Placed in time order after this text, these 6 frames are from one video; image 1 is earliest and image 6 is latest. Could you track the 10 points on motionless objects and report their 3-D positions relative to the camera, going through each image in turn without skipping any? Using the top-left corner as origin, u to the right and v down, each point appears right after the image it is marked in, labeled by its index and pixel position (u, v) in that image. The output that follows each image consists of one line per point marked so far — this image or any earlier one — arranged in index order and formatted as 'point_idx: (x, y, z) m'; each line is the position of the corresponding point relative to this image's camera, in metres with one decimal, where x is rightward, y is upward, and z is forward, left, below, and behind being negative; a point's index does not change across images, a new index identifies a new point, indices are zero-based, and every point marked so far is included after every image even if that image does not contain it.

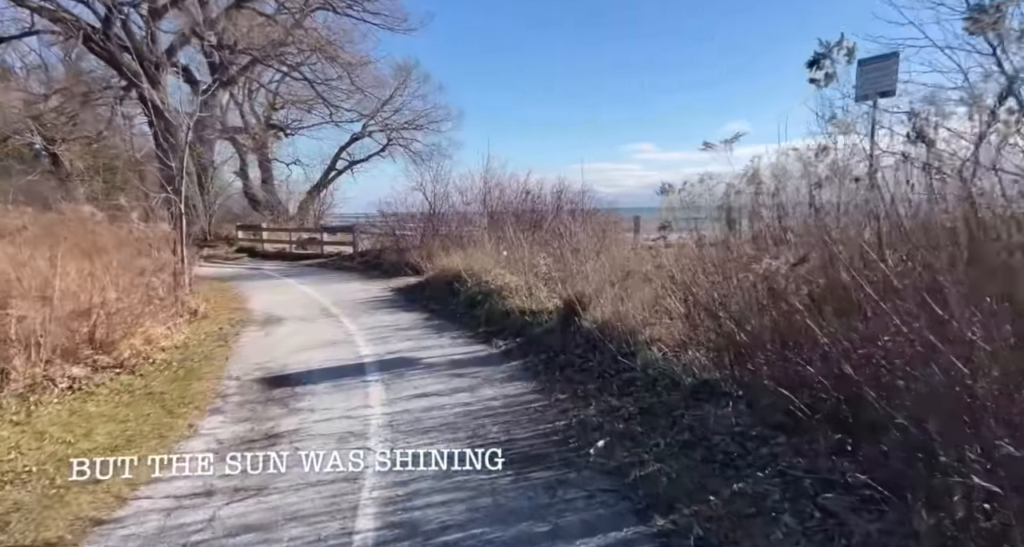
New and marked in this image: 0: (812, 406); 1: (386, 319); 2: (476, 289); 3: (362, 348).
0: (+2.1, -0.9, +4.5) m
1: (-2.2, -0.8, +11.6) m
2: (-0.7, -0.3, +12.0) m
3: (-2.1, -1.1, +9.1) m
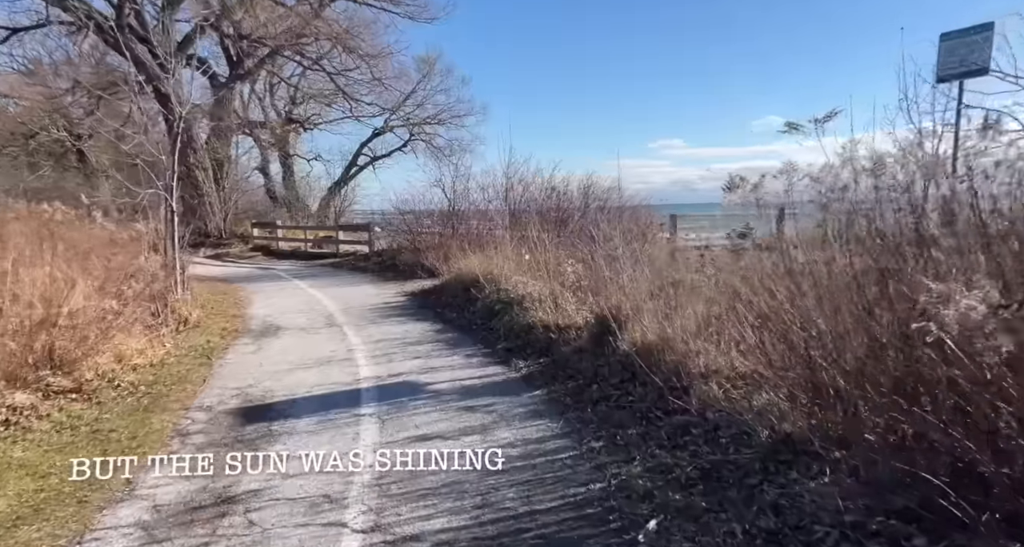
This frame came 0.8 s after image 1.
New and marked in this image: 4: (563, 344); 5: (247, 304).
0: (+2.2, -1.1, +3.1) m
1: (-1.9, -0.9, +10.4) m
2: (-0.3, -0.4, +10.7) m
3: (-1.8, -1.2, +7.9) m
4: (+0.6, -0.9, +7.9) m
5: (-5.5, -0.7, +13.3) m
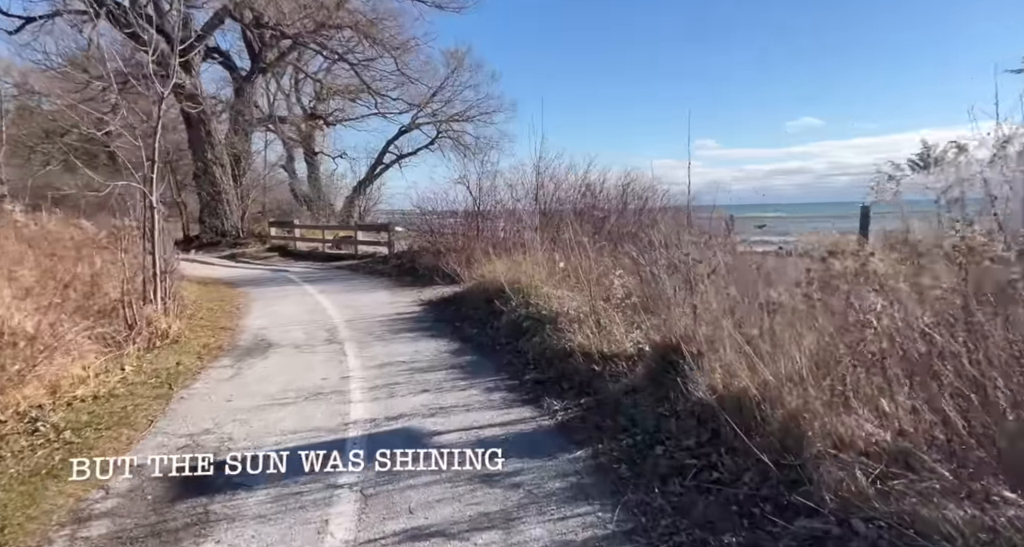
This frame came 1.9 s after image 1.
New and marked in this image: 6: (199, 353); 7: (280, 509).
0: (+2.3, -1.2, +1.3) m
1: (-1.5, -1.1, +8.7) m
2: (+0.2, -0.6, +9.0) m
3: (-1.5, -1.3, +6.2) m
4: (+0.9, -1.0, +6.1) m
5: (-4.9, -0.8, +11.7) m
6: (-4.2, -1.1, +8.6) m
7: (-1.5, -1.5, +4.1) m
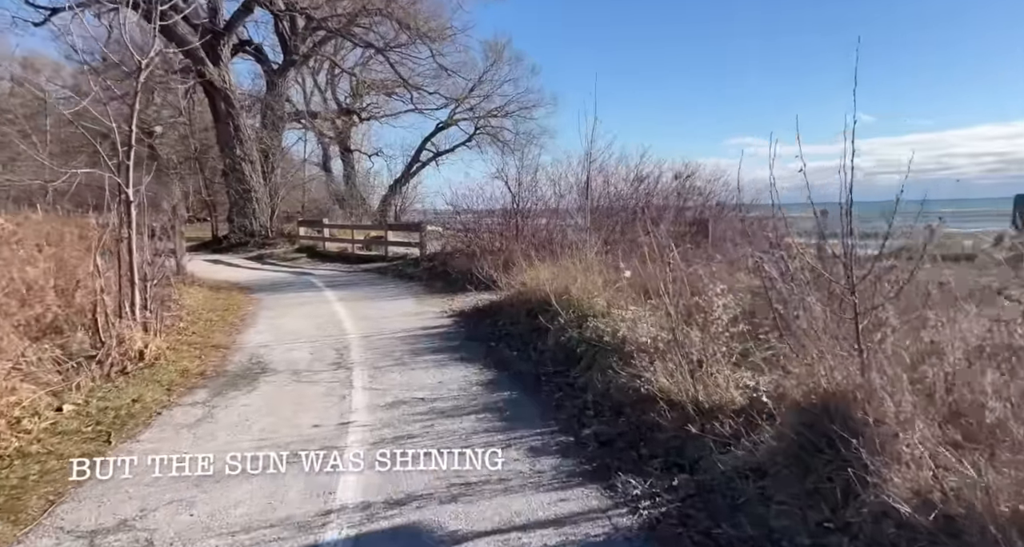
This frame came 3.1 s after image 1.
0: (+2.4, -1.3, -0.8) m
1: (-0.9, -1.2, +6.9) m
2: (+0.7, -0.7, +7.1) m
3: (-1.1, -1.4, +4.4) m
4: (+1.3, -1.1, +4.1) m
5: (-4.2, -0.9, +10.1) m
6: (-3.6, -1.2, +6.9) m
7: (-1.2, -1.6, +2.3) m
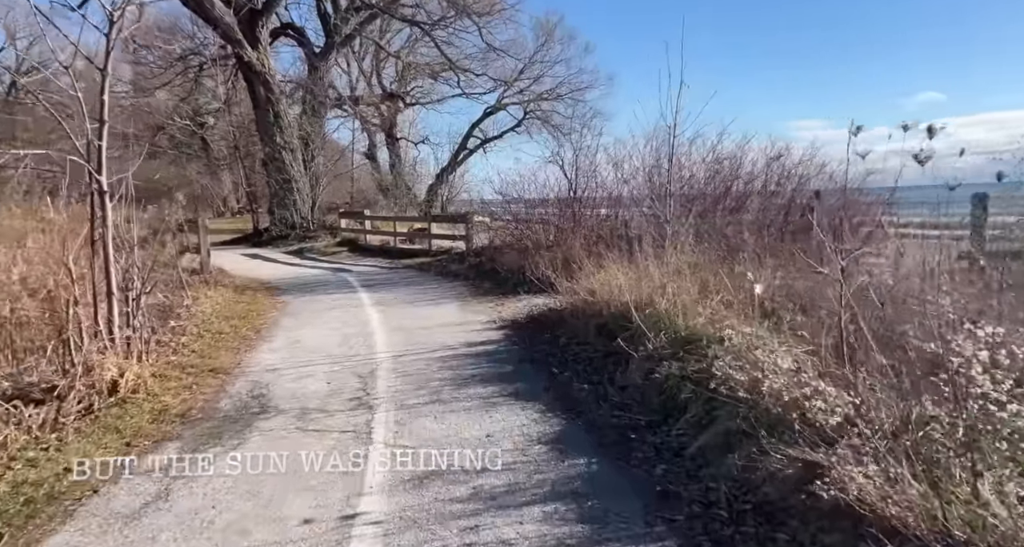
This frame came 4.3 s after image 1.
0: (+2.4, -1.6, -2.9) m
1: (-0.3, -1.3, +5.0) m
2: (+1.3, -0.8, +5.1) m
3: (-0.7, -1.6, +2.6) m
4: (+1.7, -1.3, +2.1) m
5: (-3.3, -0.9, +8.5) m
6: (-3.0, -1.3, +5.3) m
7: (-1.0, -1.8, +0.5) m
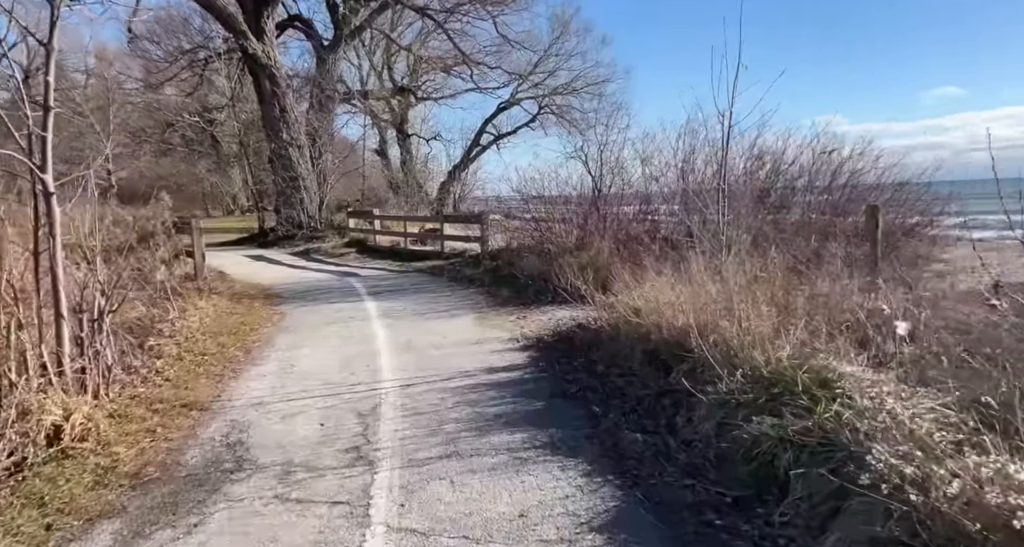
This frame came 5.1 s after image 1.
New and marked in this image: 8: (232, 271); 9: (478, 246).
0: (+2.5, -1.8, -4.1) m
1: (-0.1, -1.4, +3.8) m
2: (+1.6, -0.9, +3.8) m
3: (-0.5, -1.7, +1.4) m
4: (+1.9, -1.5, +0.9) m
5: (-3.0, -1.1, +7.3) m
6: (-2.8, -1.4, +4.1) m
7: (-0.8, -2.0, -0.7) m
8: (-7.2, 0.0, +16.6) m
9: (-0.9, +0.7, +16.4) m
